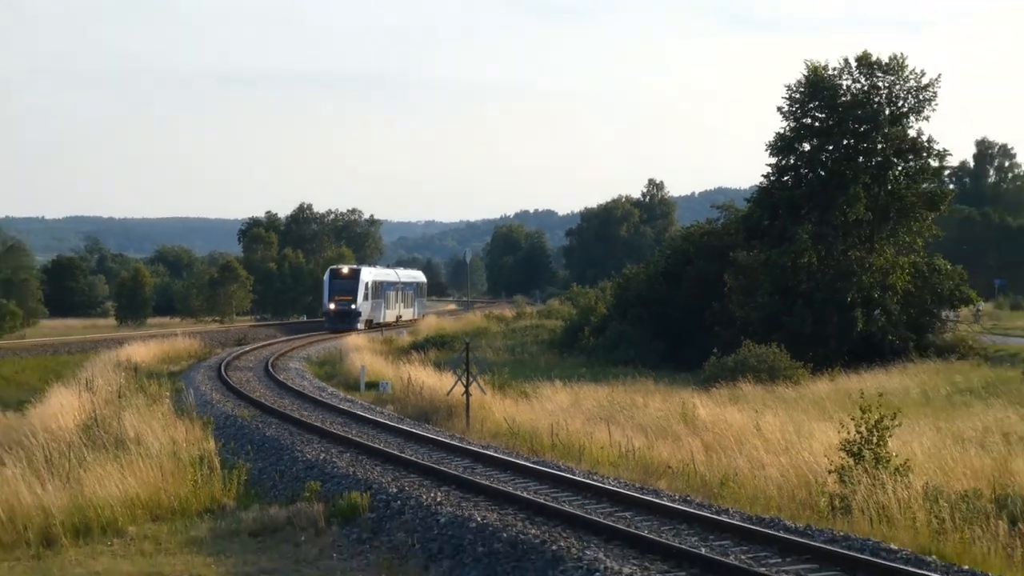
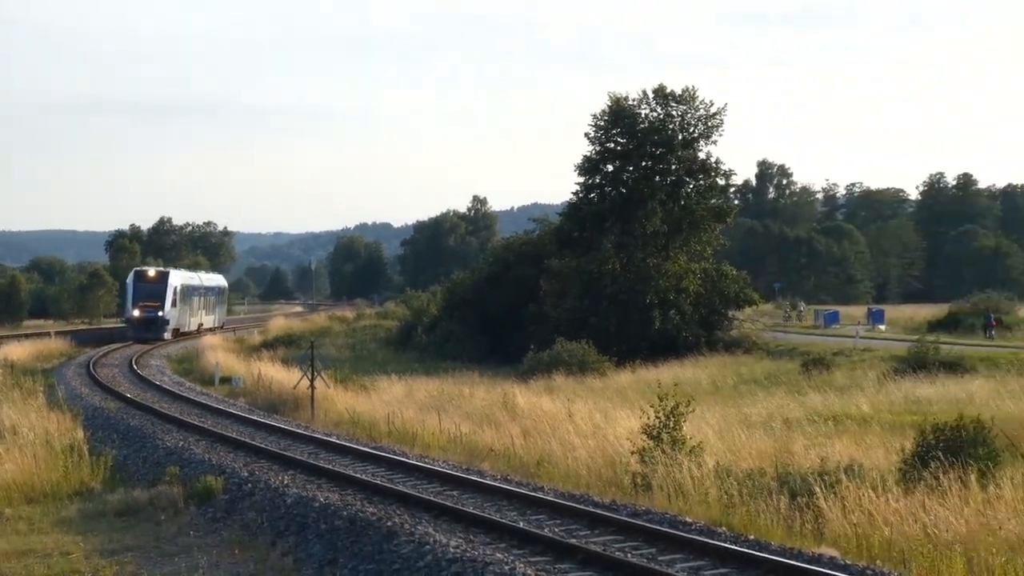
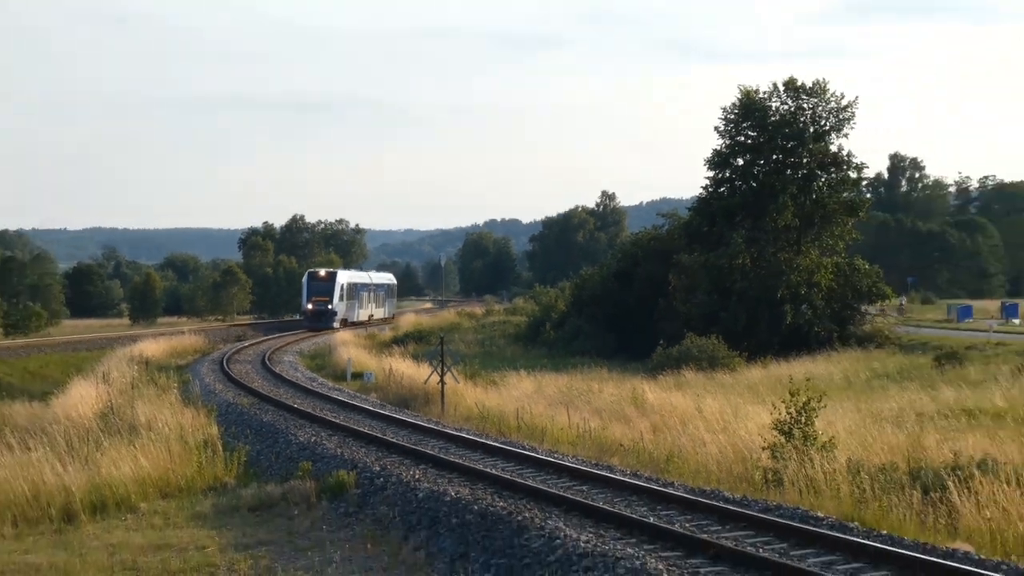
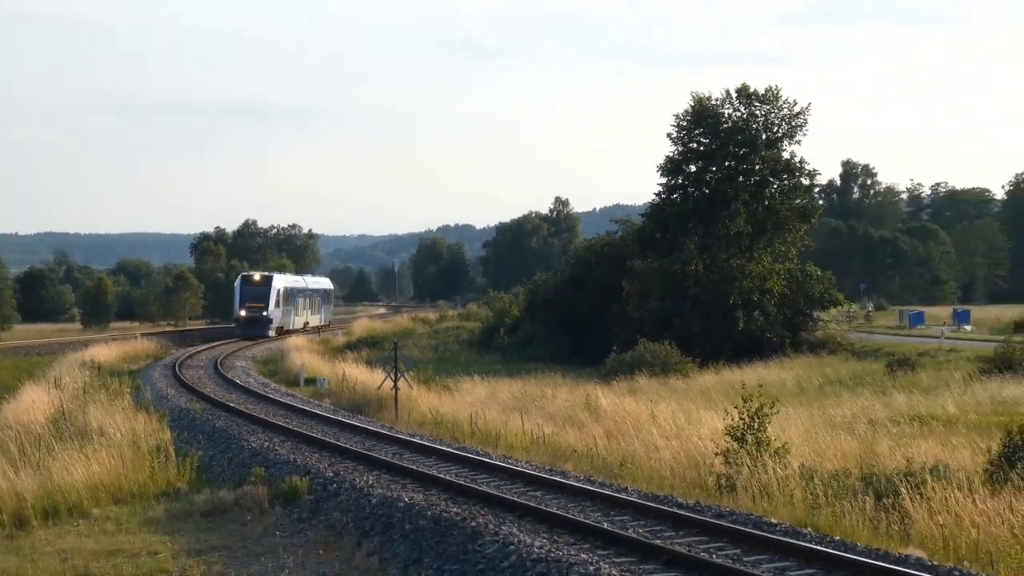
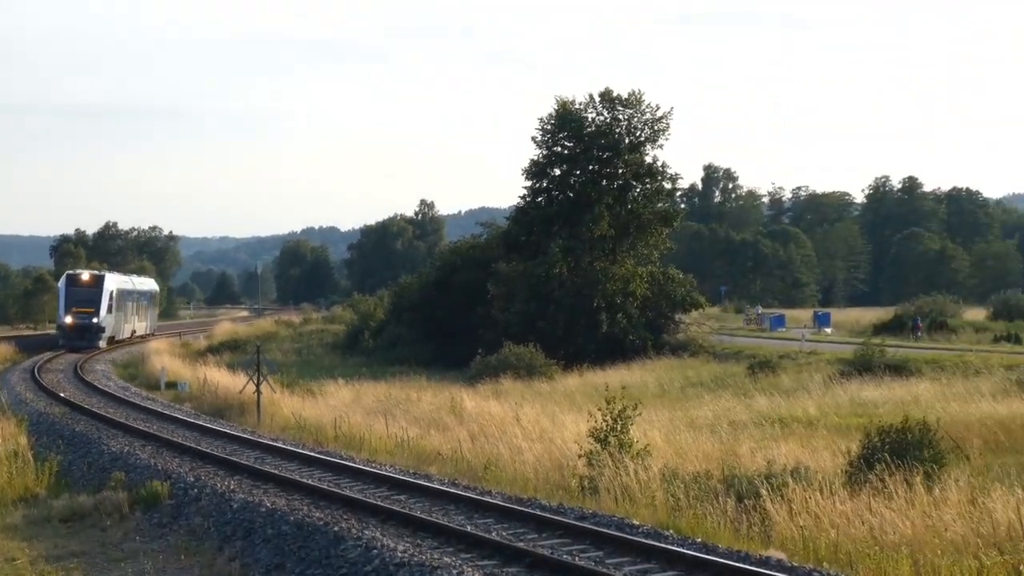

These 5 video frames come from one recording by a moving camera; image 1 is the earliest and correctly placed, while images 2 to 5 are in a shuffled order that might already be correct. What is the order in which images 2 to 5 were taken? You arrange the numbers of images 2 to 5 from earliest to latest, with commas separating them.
3, 4, 2, 5
